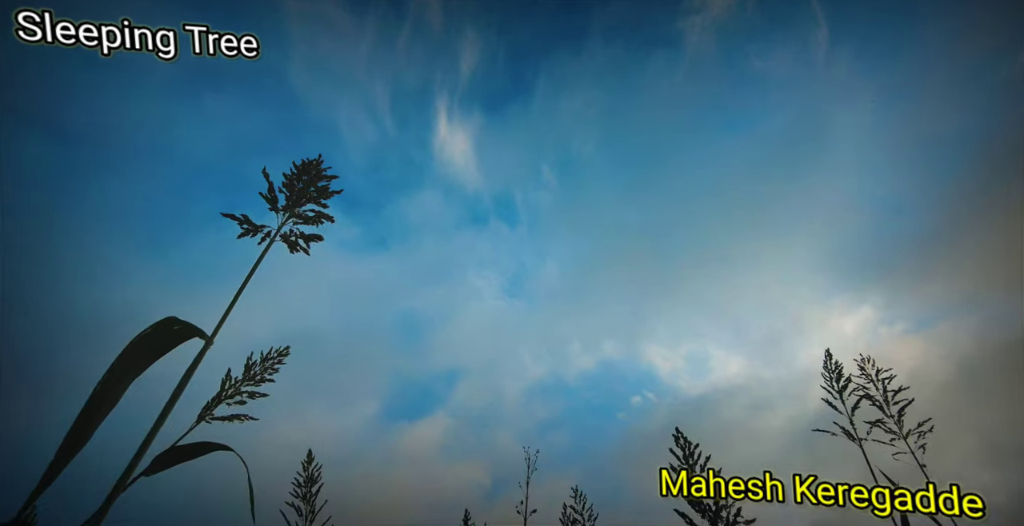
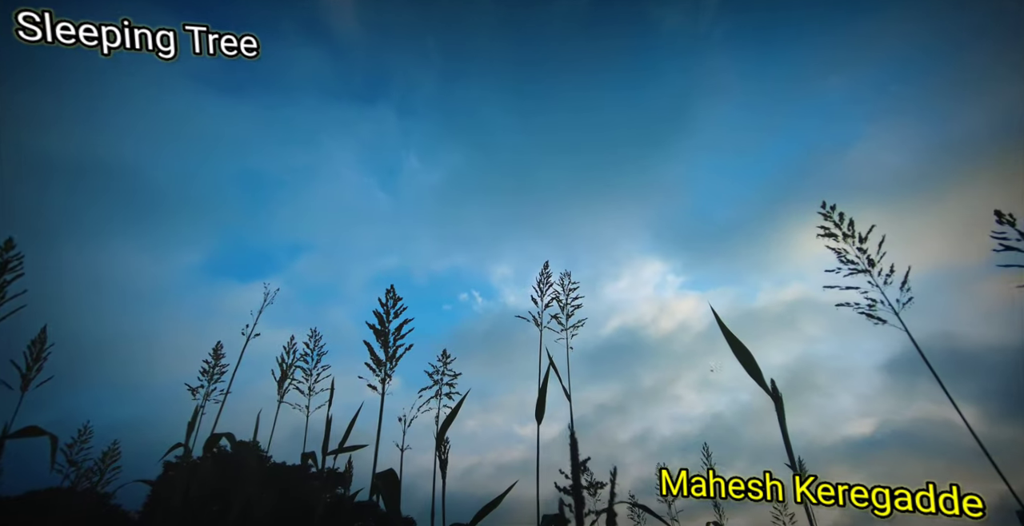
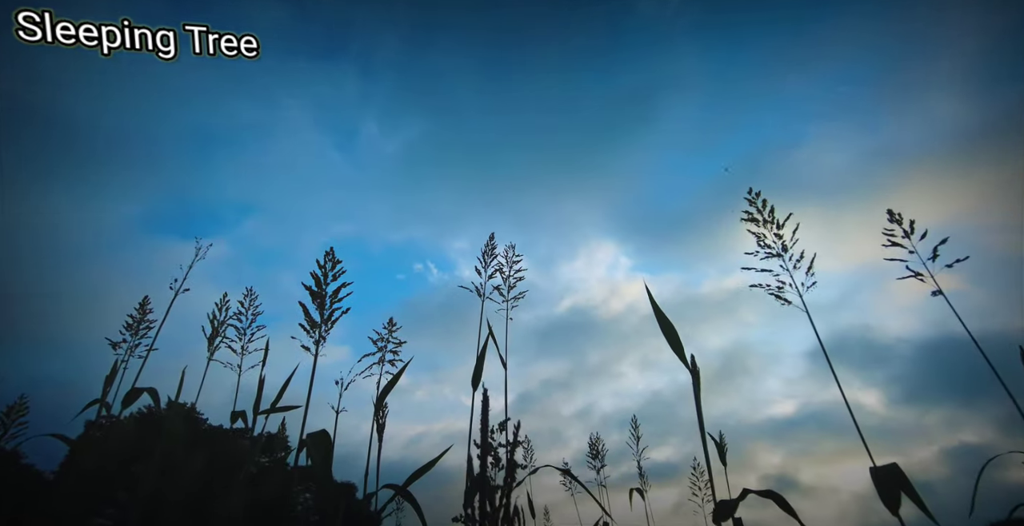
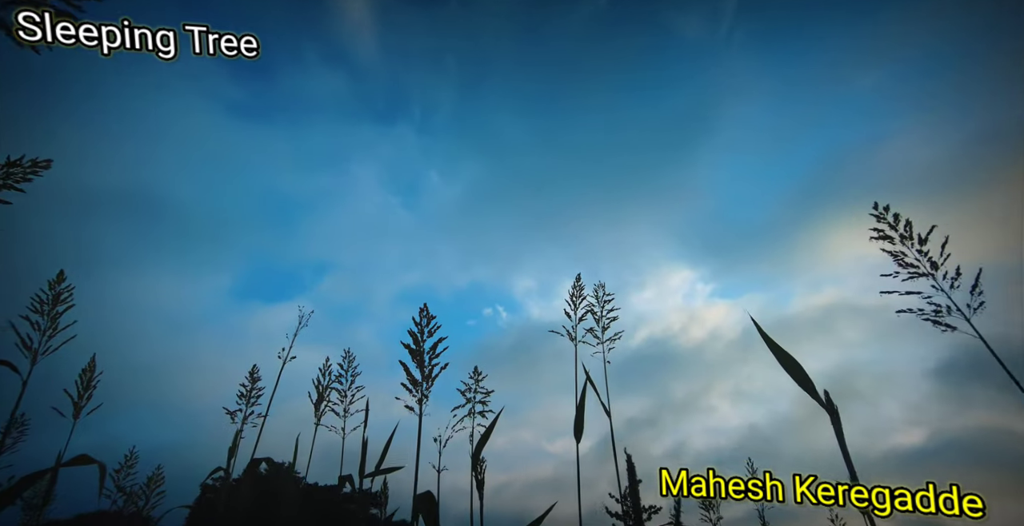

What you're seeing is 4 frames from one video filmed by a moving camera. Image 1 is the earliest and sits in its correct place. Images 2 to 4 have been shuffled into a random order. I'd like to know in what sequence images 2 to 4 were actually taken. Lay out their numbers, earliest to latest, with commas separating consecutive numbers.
4, 2, 3
